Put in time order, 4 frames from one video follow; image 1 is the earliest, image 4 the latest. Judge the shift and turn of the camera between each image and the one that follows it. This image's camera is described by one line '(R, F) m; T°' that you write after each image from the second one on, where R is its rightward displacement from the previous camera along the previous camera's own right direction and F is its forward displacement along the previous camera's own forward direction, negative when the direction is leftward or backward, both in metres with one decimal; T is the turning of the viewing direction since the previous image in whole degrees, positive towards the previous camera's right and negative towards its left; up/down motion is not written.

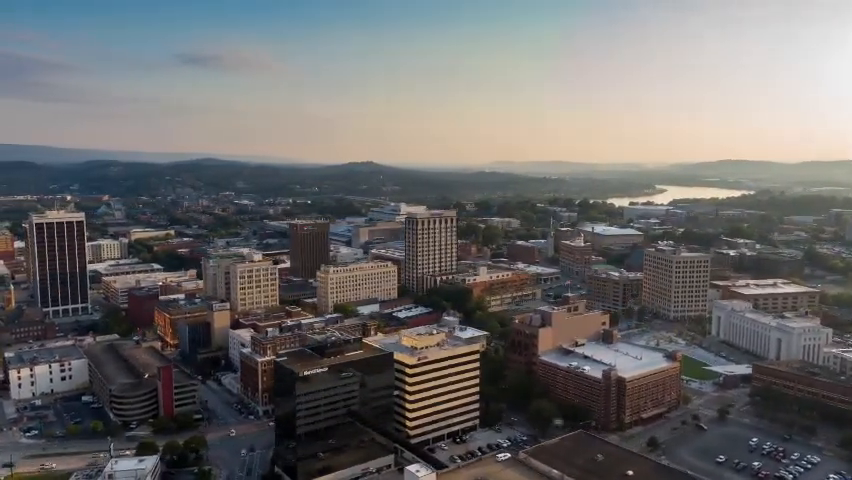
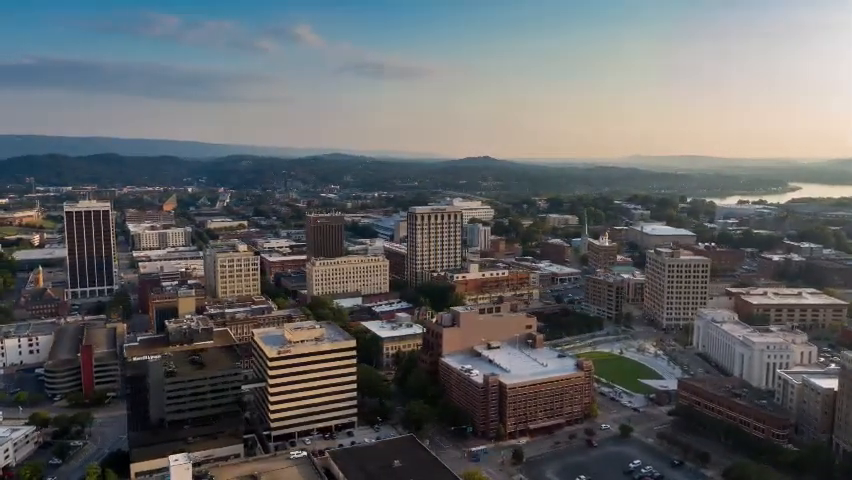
(+17.6, +2.6) m; -11°
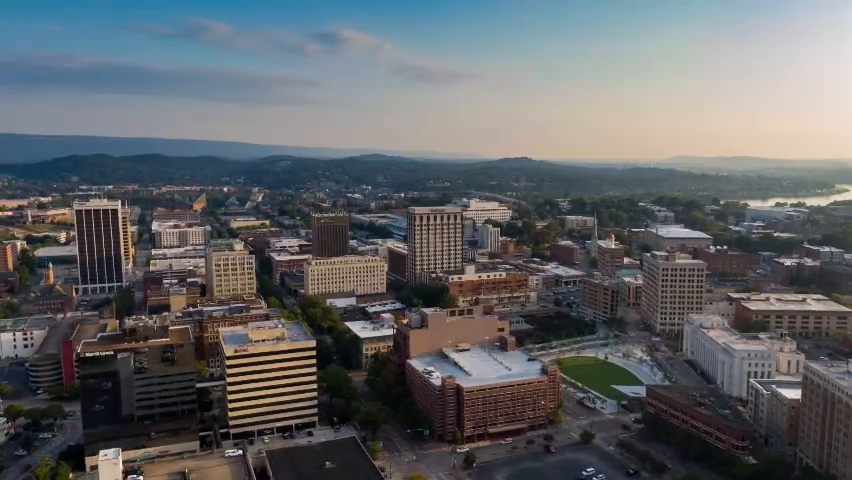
(+5.6, +0.4) m; -4°
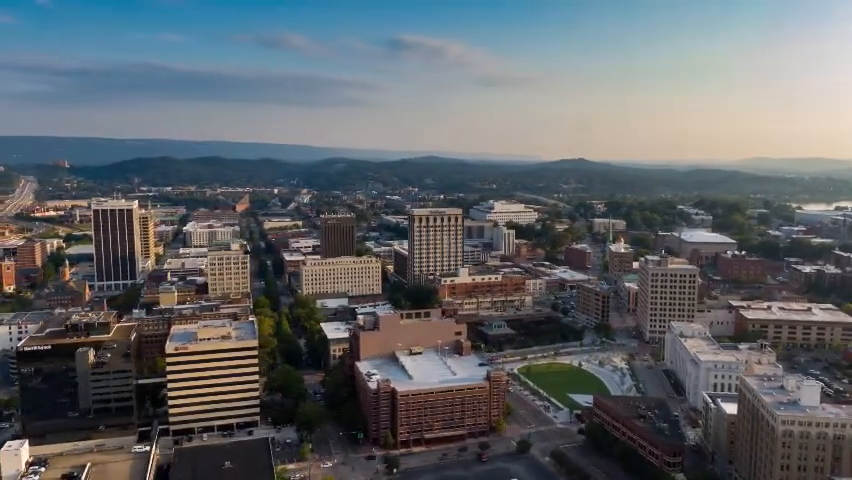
(+8.4, +1.1) m; -5°
